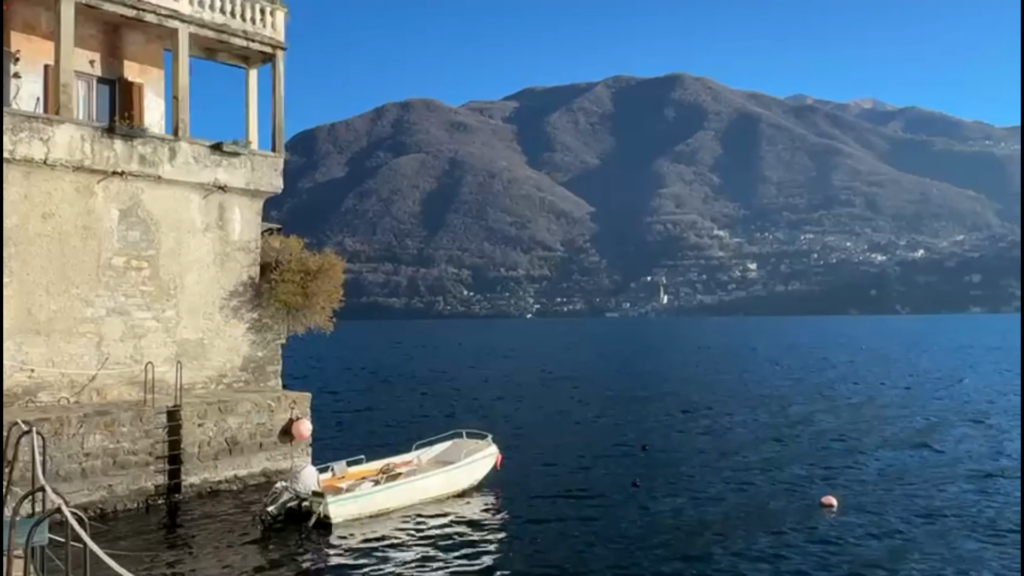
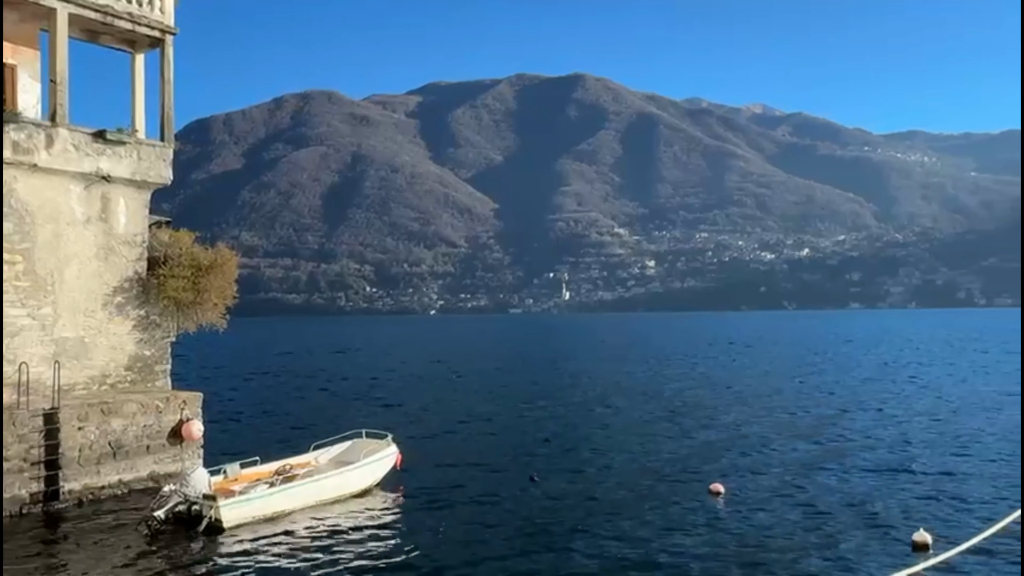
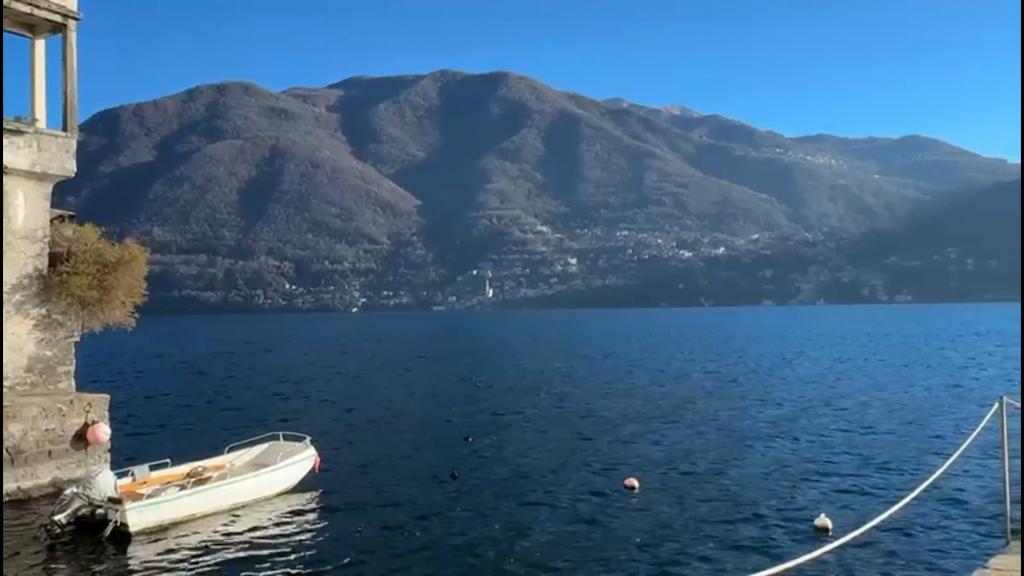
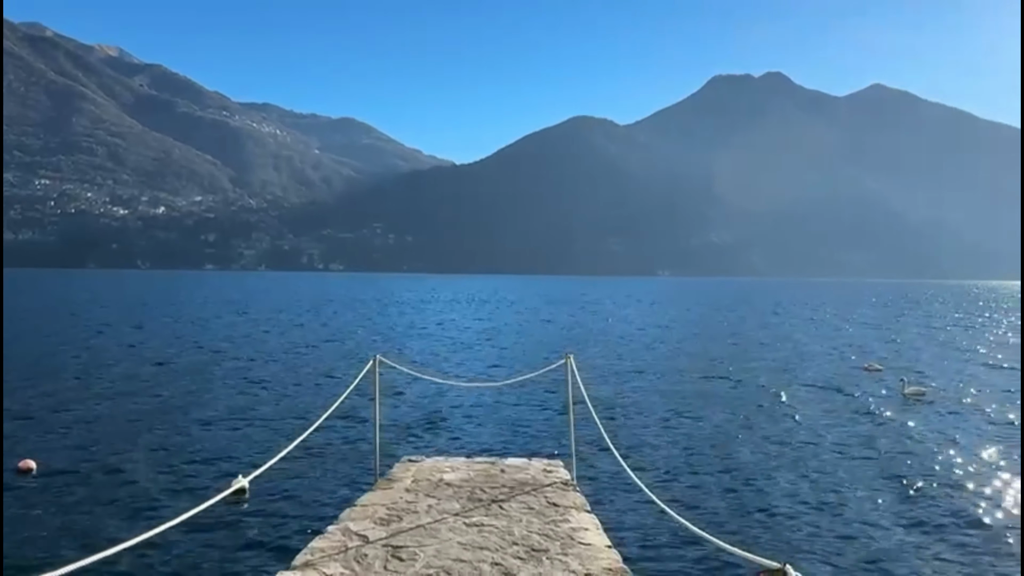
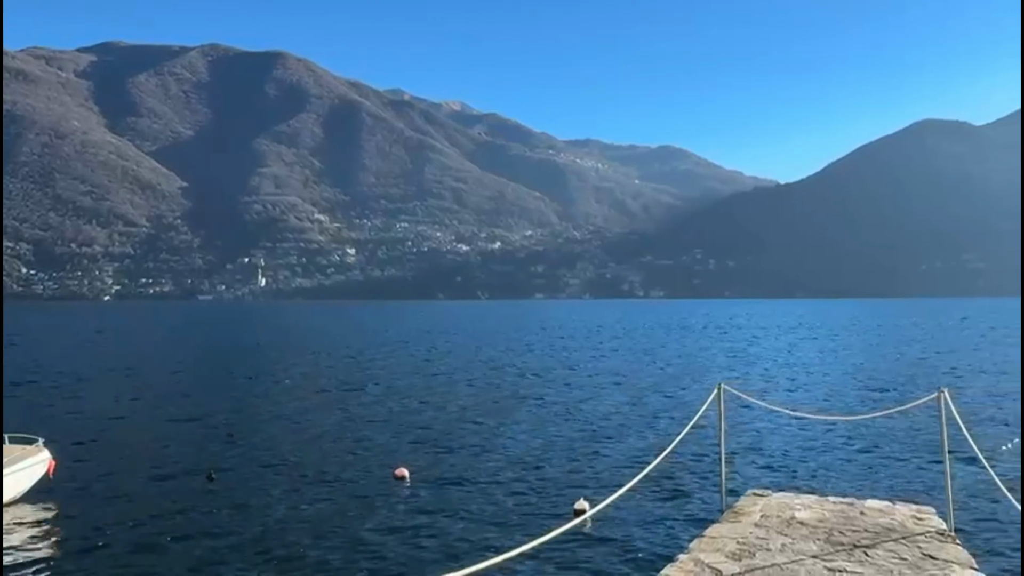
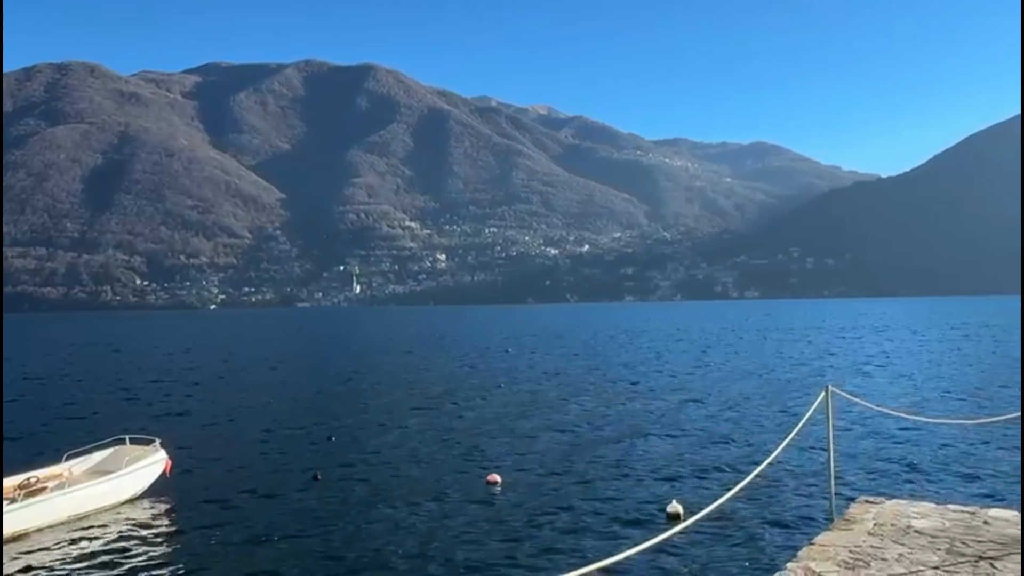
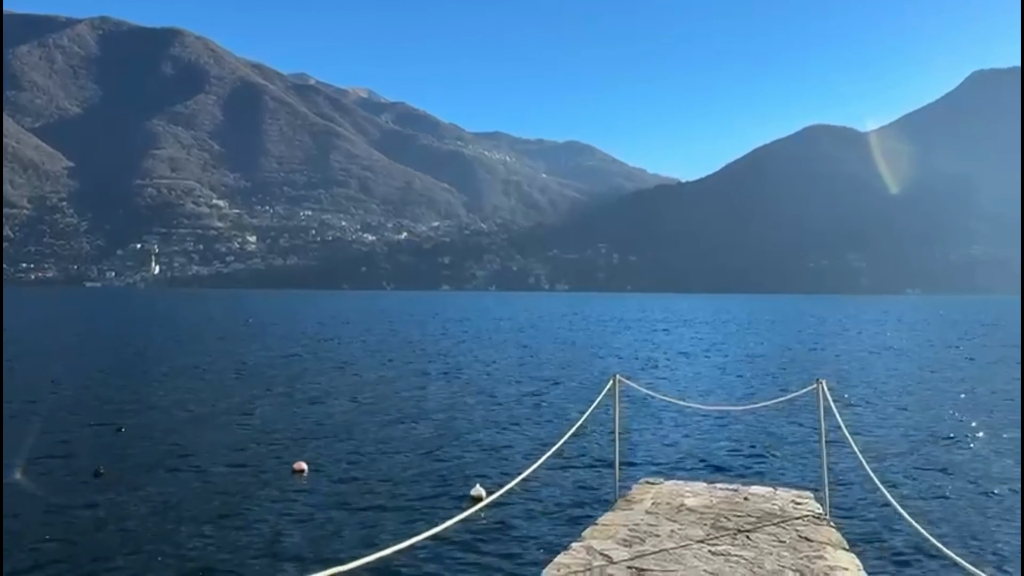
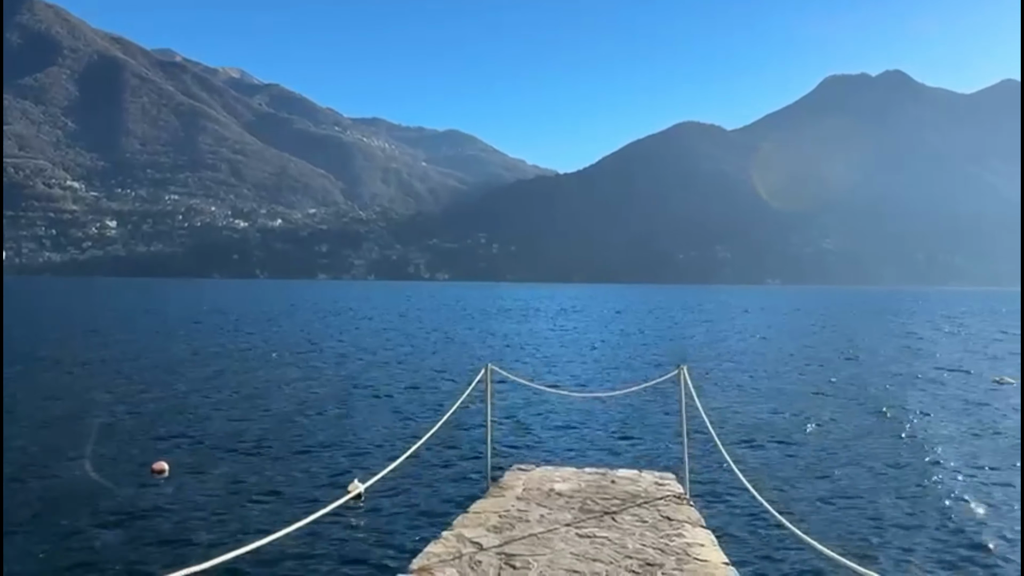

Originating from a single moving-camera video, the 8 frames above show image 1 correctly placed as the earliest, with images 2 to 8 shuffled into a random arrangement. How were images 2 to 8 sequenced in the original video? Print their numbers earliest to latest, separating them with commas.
2, 3, 6, 5, 7, 8, 4
